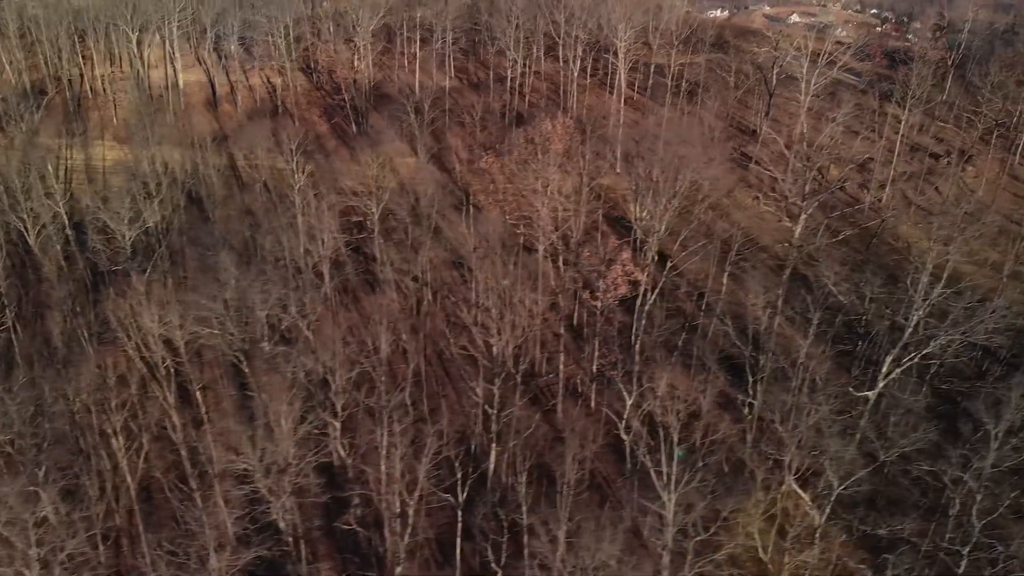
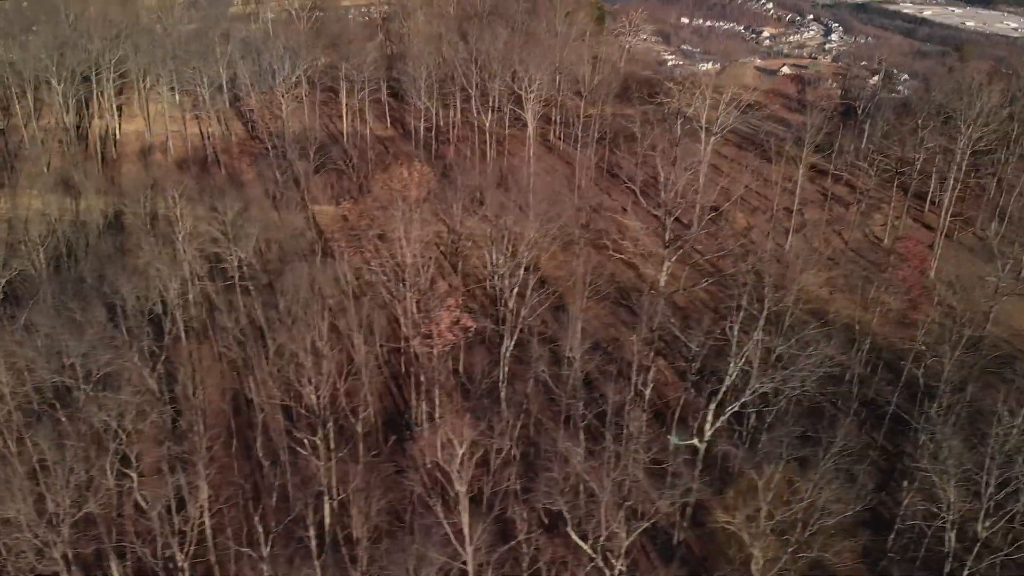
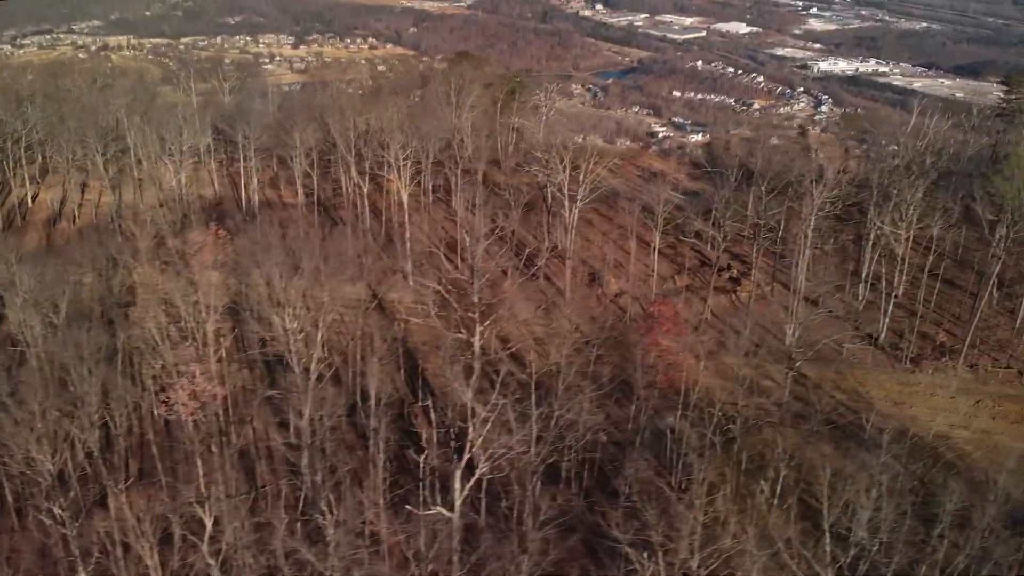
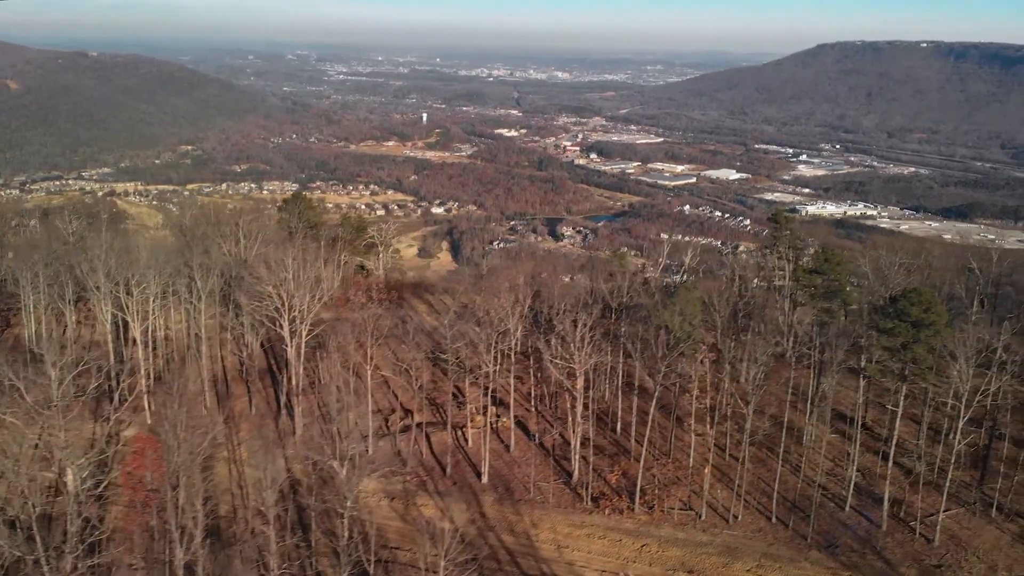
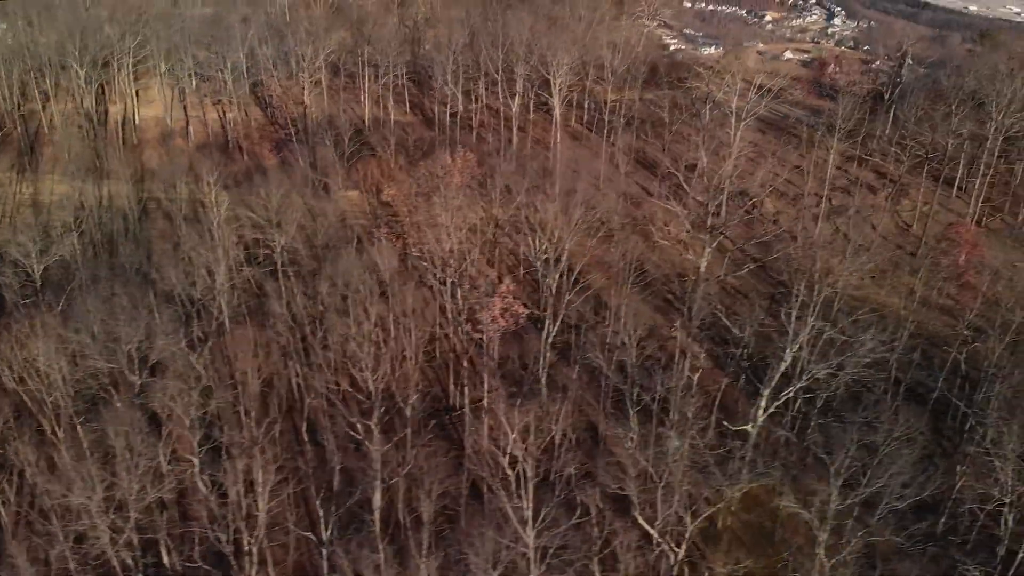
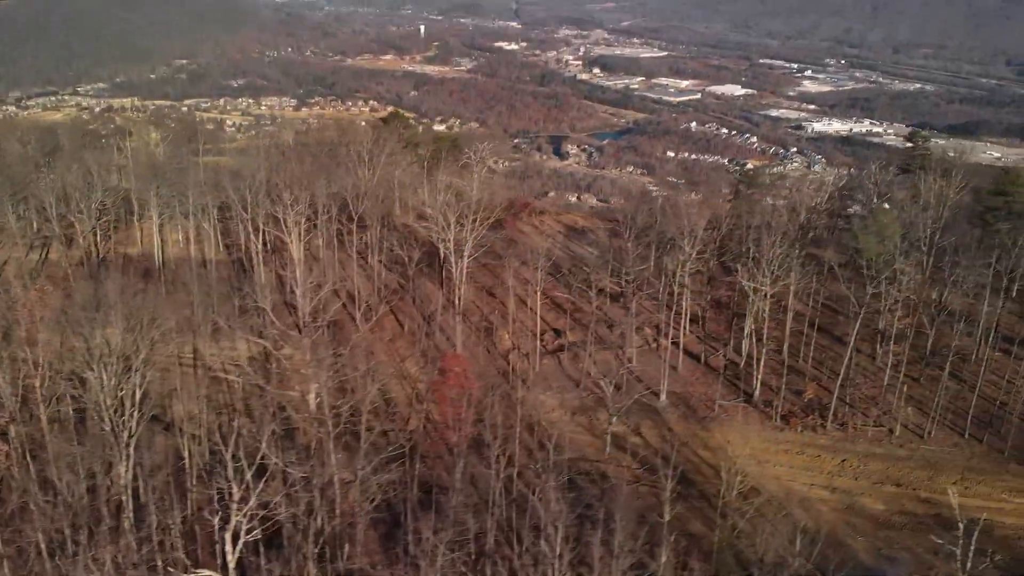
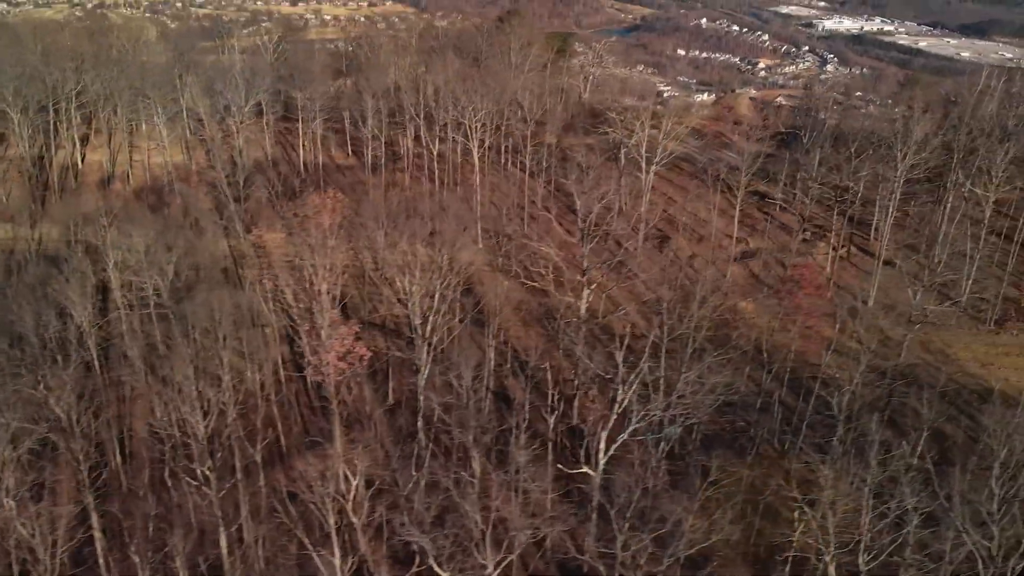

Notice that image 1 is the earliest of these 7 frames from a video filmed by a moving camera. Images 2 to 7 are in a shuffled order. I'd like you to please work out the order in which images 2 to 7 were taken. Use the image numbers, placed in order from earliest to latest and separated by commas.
5, 2, 7, 3, 6, 4
